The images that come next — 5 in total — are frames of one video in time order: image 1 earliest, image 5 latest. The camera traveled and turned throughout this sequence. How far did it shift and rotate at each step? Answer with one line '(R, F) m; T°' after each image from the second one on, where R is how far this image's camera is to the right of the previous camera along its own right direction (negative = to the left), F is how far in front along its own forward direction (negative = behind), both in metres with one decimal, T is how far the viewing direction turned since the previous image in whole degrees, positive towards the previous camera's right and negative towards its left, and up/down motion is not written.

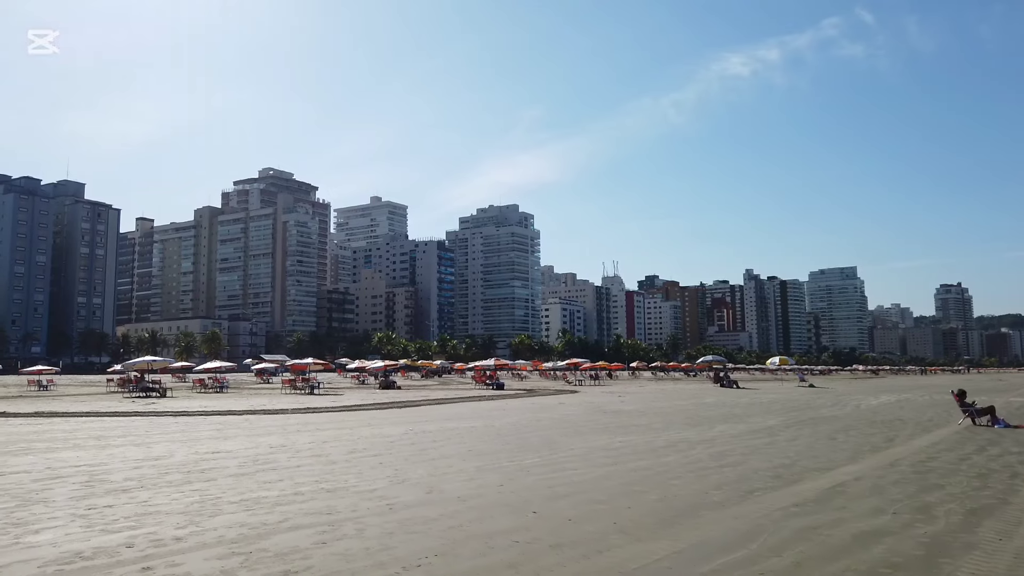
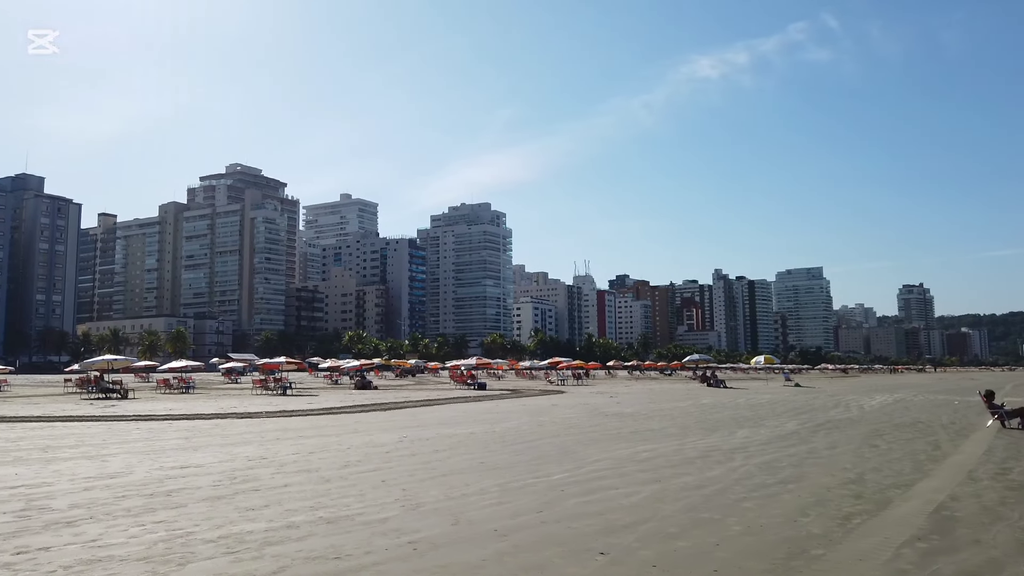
(-0.9, +2.0) m; +2°
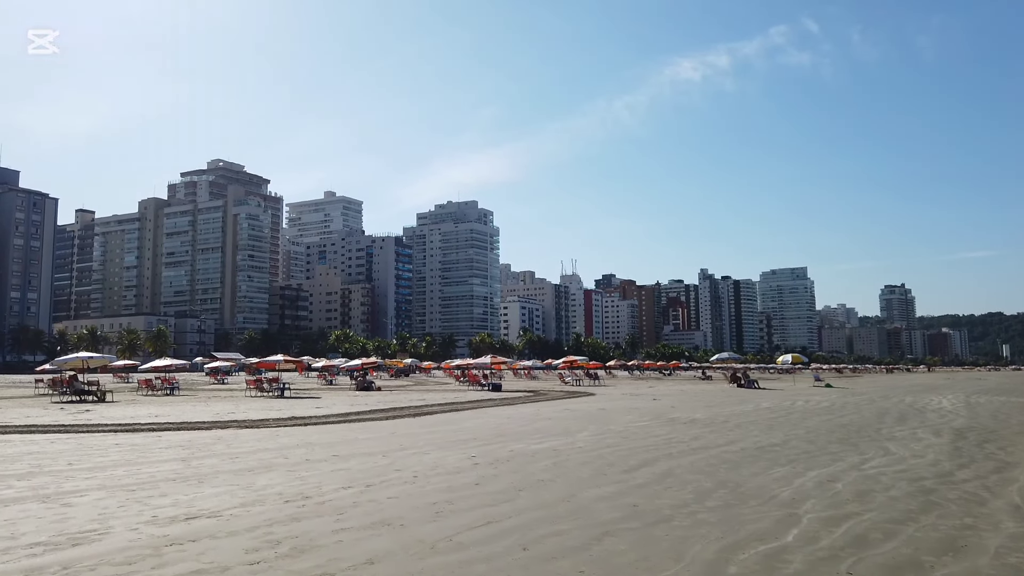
(-2.5, +4.5) m; +1°
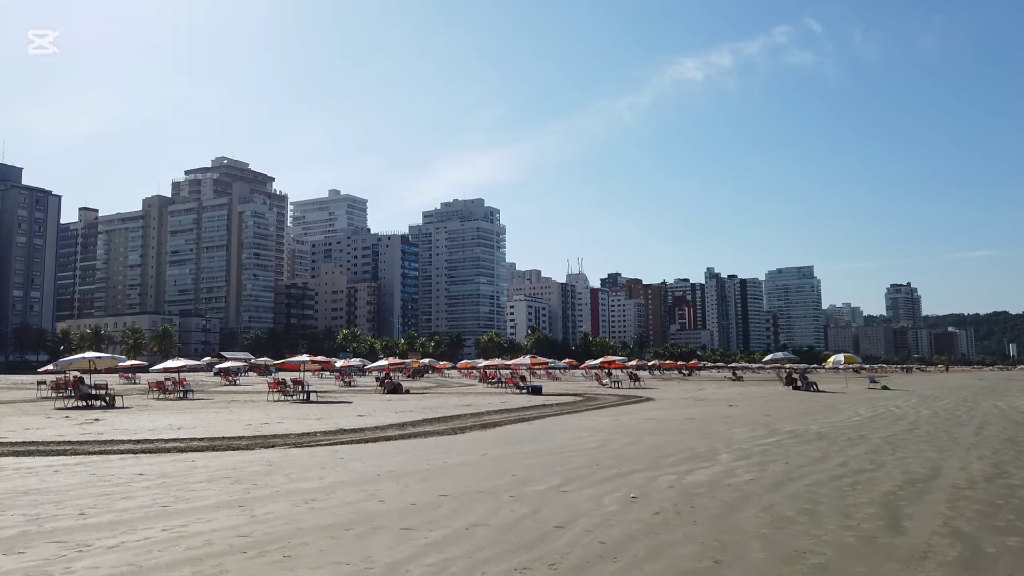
(-2.6, +4.0) m; 0°
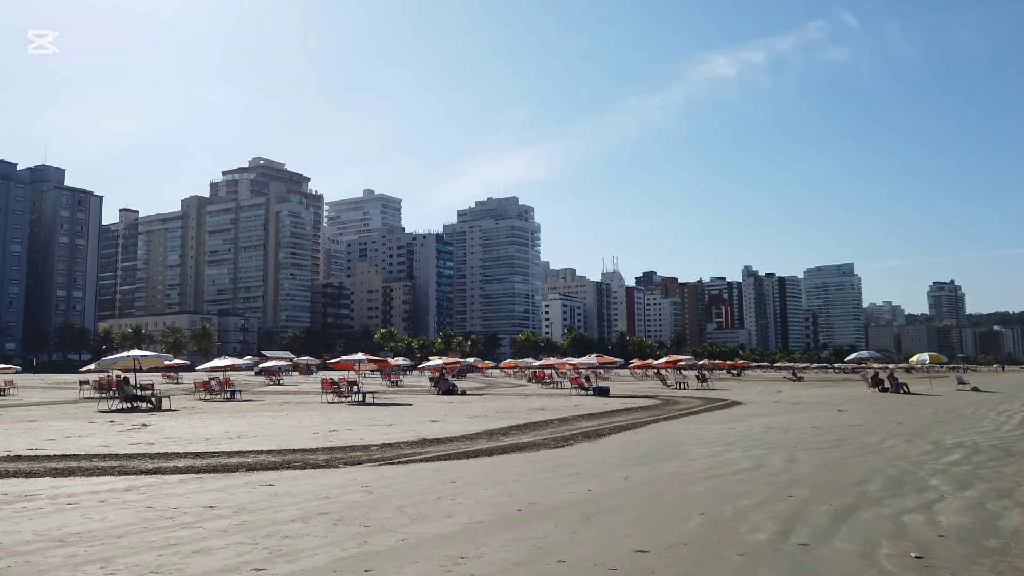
(-2.1, +3.1) m; -3°
